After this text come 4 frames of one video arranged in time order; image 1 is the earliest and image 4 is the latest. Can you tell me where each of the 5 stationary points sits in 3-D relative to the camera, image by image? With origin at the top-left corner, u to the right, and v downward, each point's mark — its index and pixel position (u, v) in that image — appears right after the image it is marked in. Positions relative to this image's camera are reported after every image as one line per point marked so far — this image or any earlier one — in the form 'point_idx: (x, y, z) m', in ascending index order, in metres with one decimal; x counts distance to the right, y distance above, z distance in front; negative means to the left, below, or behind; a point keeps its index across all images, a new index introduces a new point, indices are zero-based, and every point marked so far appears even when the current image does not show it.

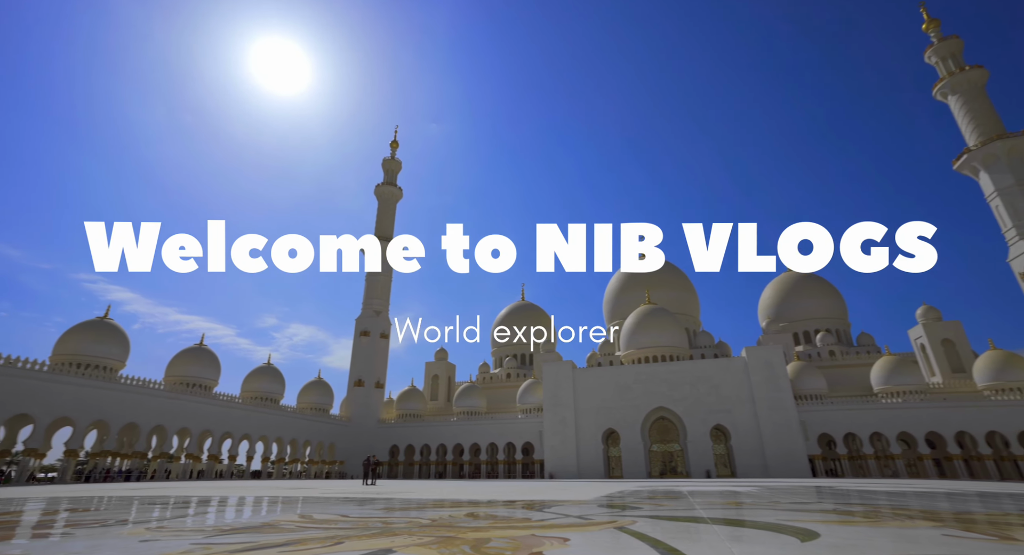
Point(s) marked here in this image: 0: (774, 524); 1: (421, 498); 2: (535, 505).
0: (+3.5, -3.1, +6.6) m
1: (-2.1, -5.3, +12.3) m
2: (+0.6, -4.5, +10.0) m
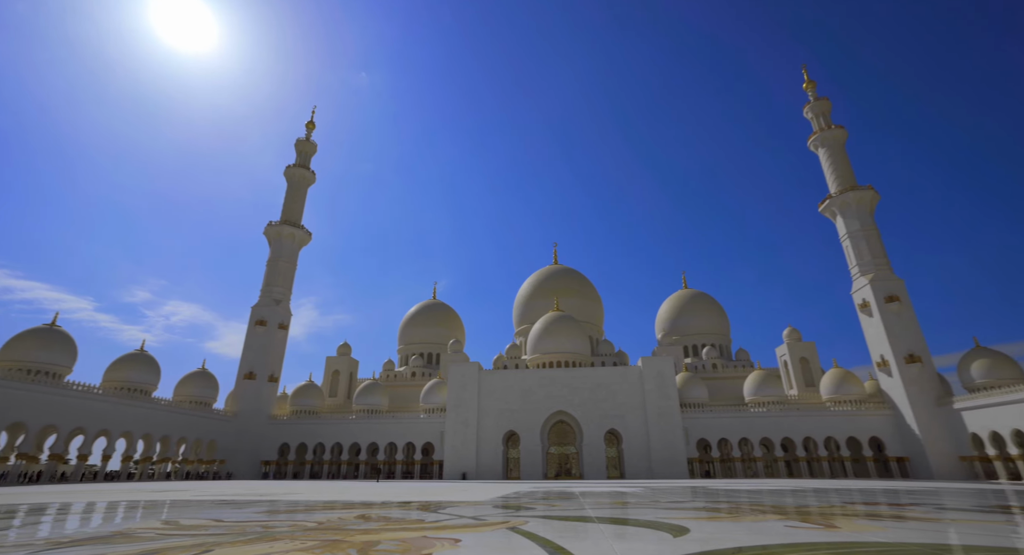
0: (+2.0, -3.4, +7.1) m
1: (-4.7, -5.2, +11.8) m
2: (-1.5, -4.5, +10.0) m
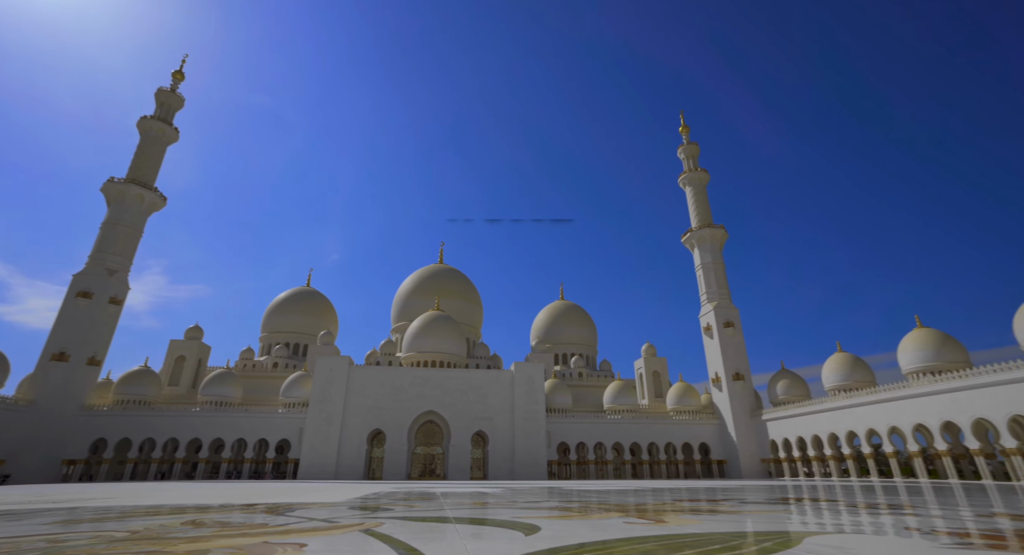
0: (-0.1, -3.5, +7.2) m
1: (-7.8, -4.6, +10.2) m
2: (-4.3, -4.2, +9.2) m
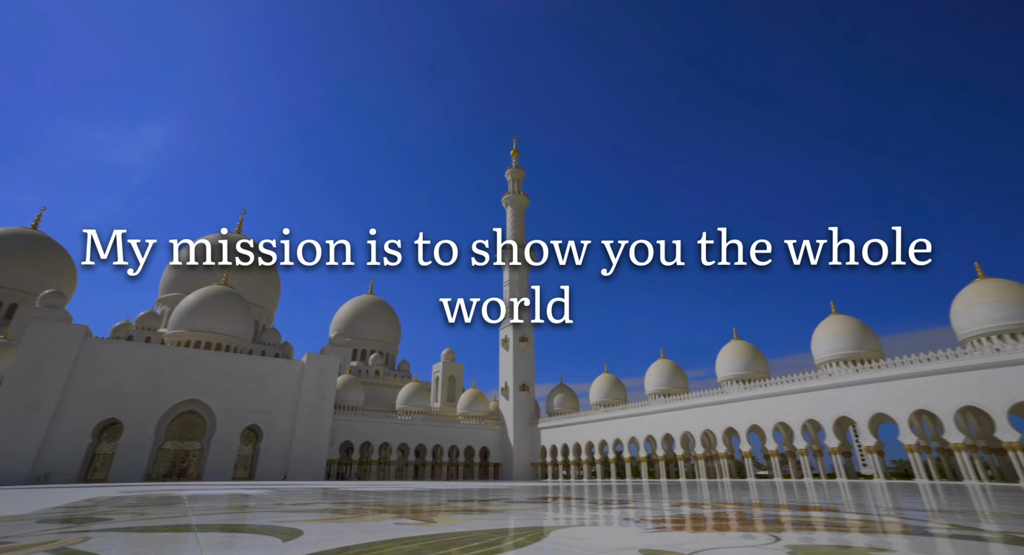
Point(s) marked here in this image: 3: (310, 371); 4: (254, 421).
0: (-3.2, -3.0, +3.6) m
1: (-11.5, -2.8, +3.7) m
2: (-7.9, -3.0, +4.0) m
3: (-9.1, -4.1, +19.8) m
4: (-10.8, -5.9, +18.3) m
